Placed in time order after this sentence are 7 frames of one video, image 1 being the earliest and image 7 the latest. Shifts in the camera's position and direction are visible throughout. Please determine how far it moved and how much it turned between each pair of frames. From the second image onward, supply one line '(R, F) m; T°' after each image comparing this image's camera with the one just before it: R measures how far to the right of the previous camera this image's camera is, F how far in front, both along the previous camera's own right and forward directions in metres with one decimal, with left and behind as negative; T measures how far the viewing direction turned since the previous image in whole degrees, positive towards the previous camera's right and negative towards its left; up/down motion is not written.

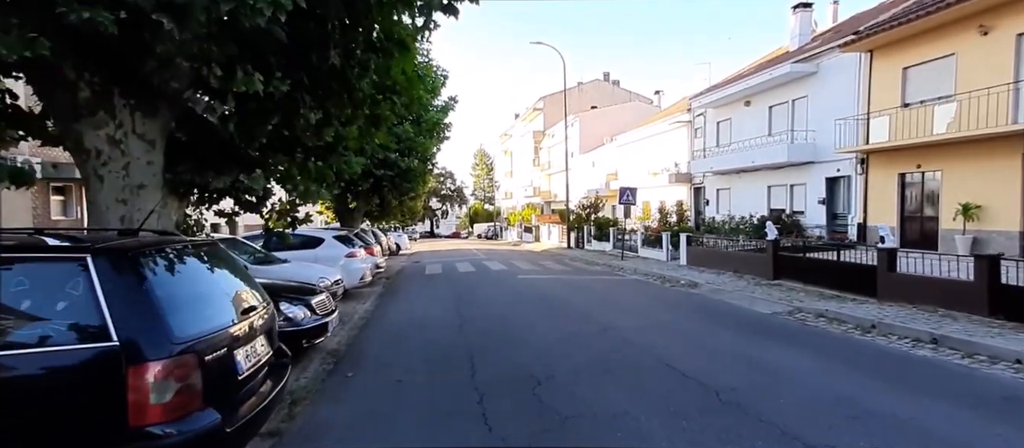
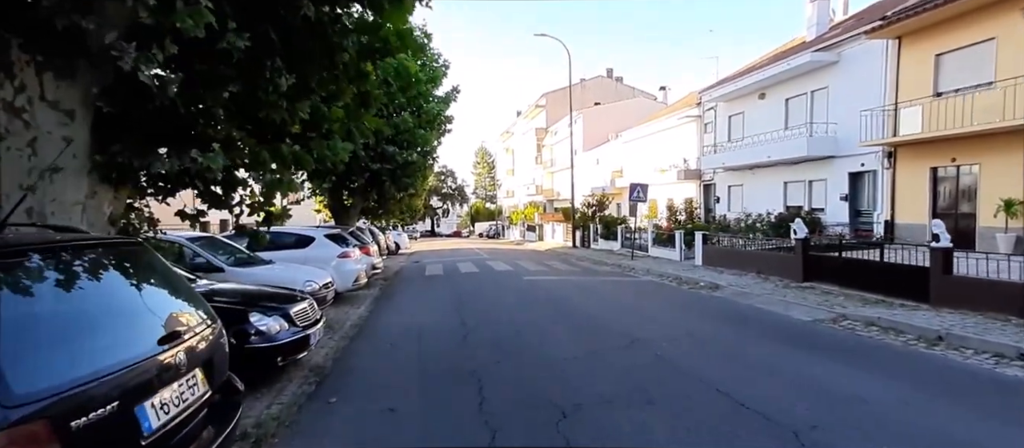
(-0.2, +1.0) m; 0°
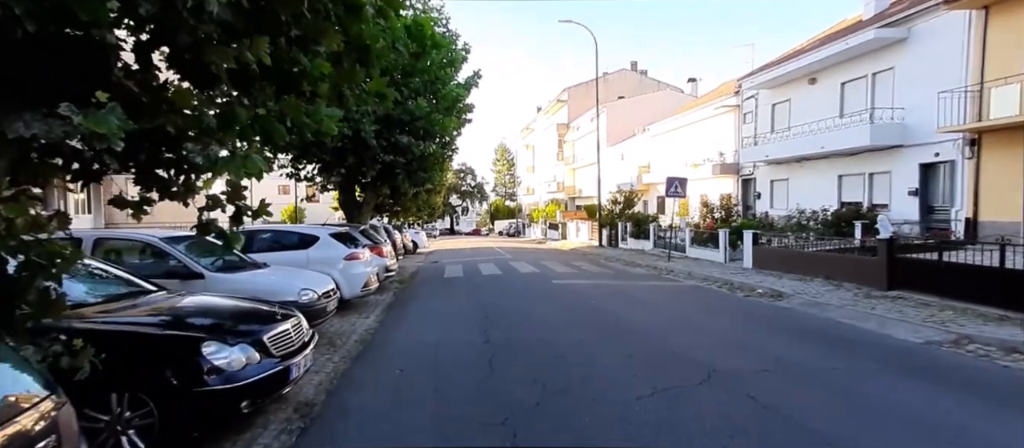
(-0.2, +1.5) m; -2°
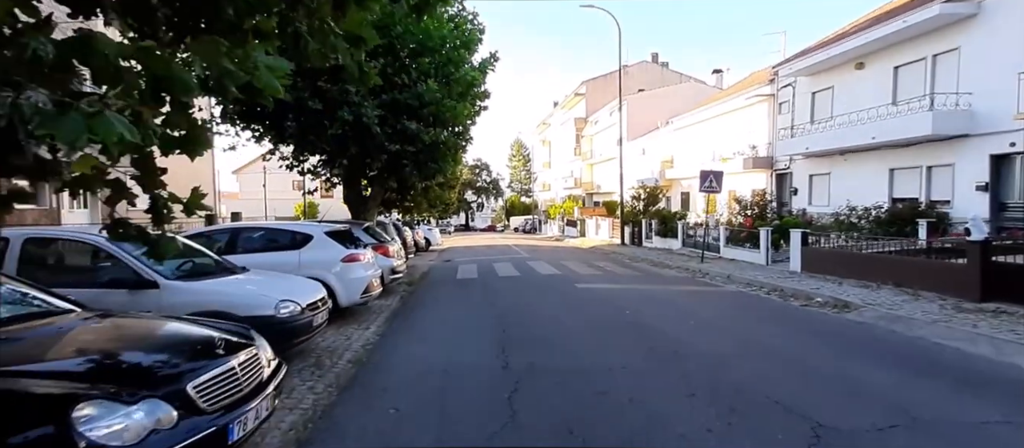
(-0.1, +1.4) m; -2°
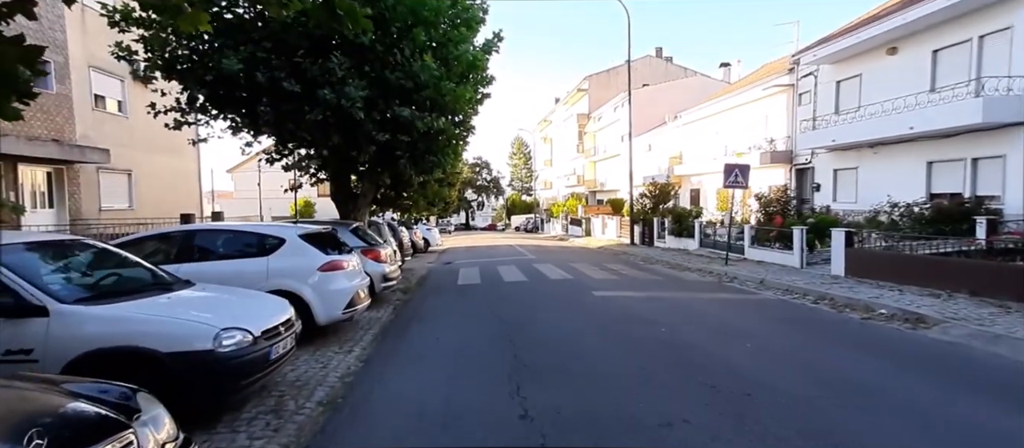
(-0.2, +1.5) m; 0°
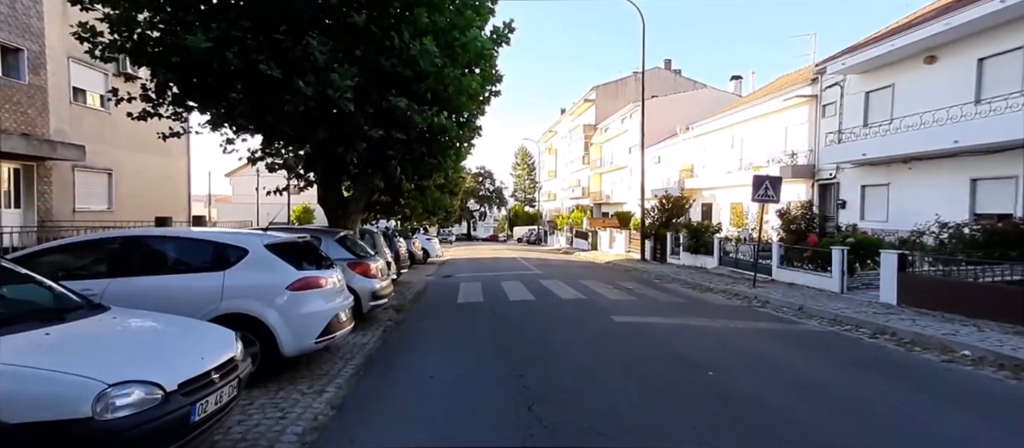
(-0.2, +1.4) m; 0°
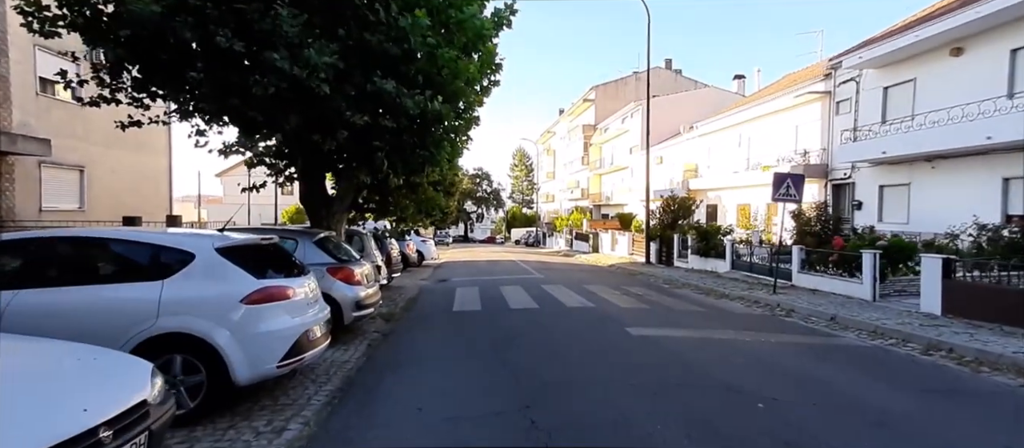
(-0.1, +1.1) m; 0°
